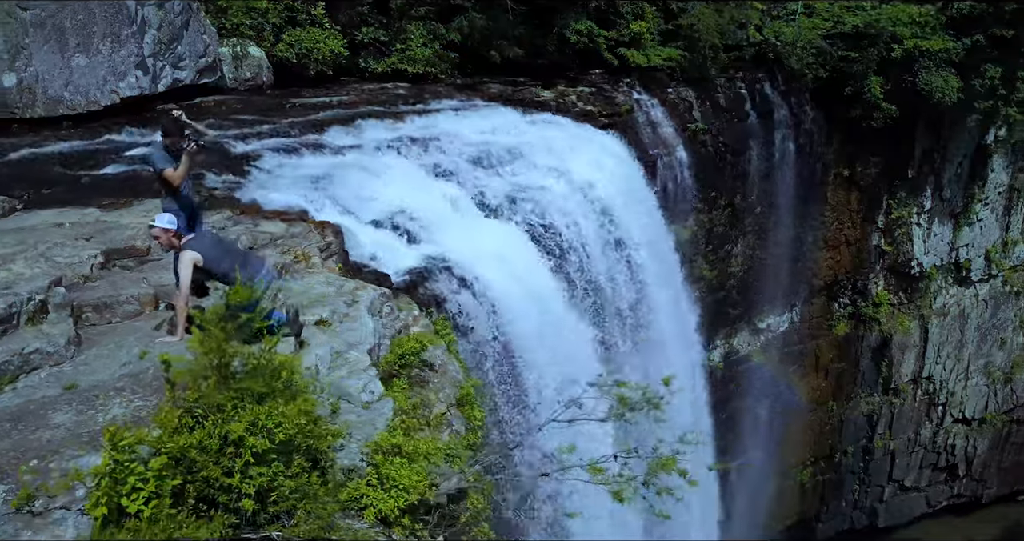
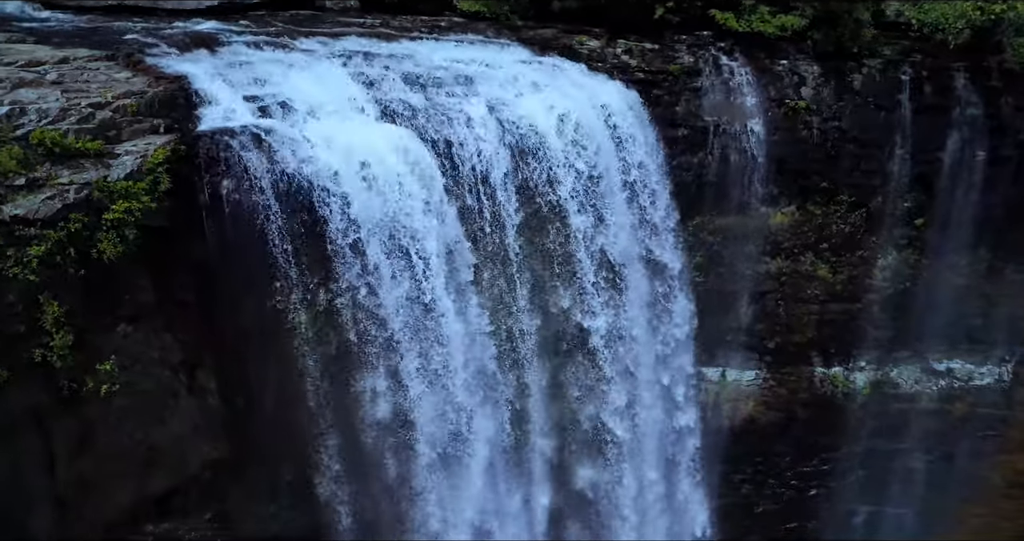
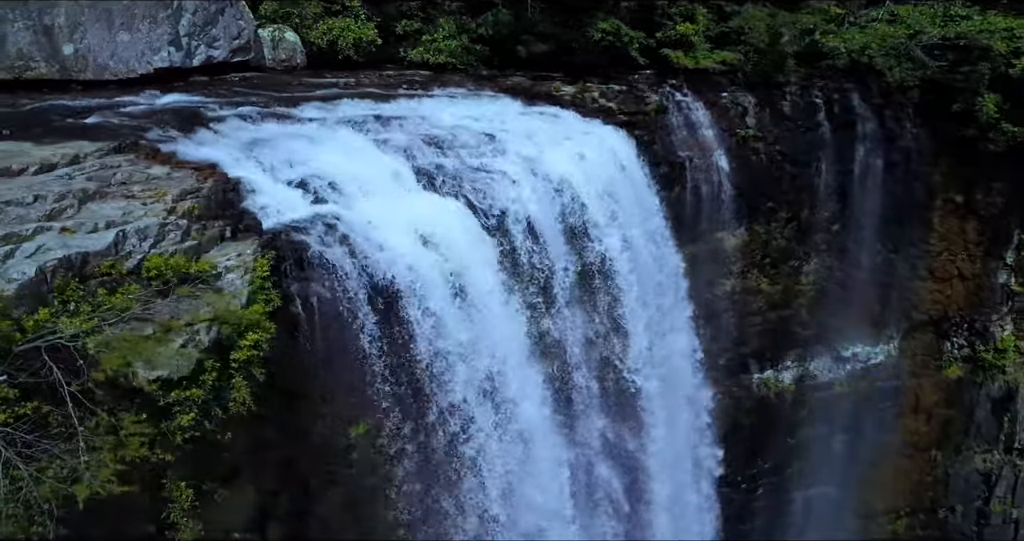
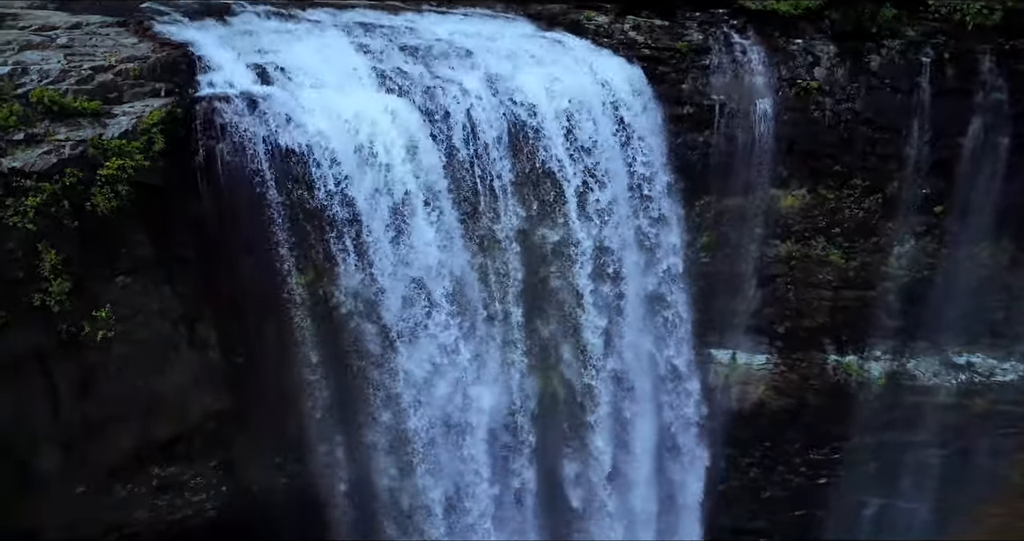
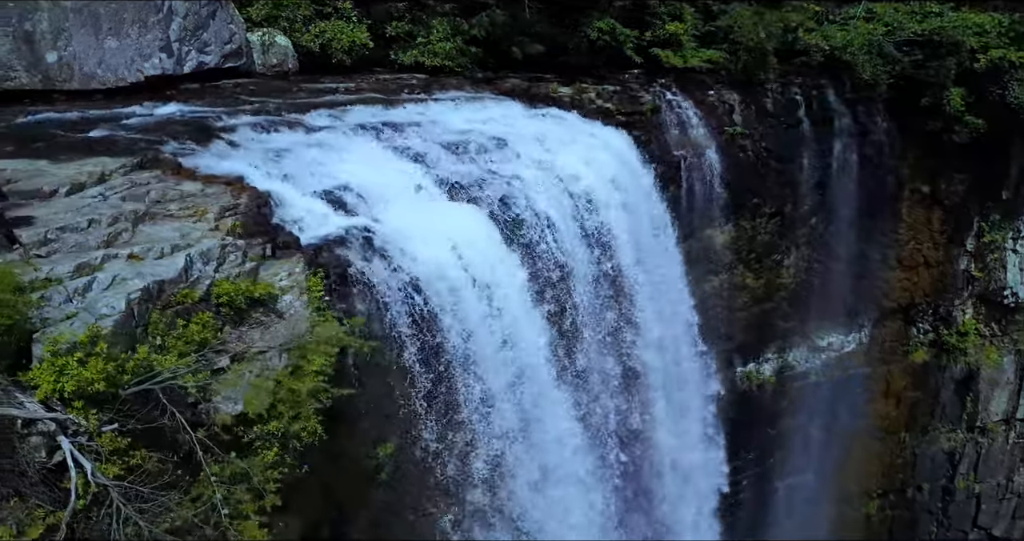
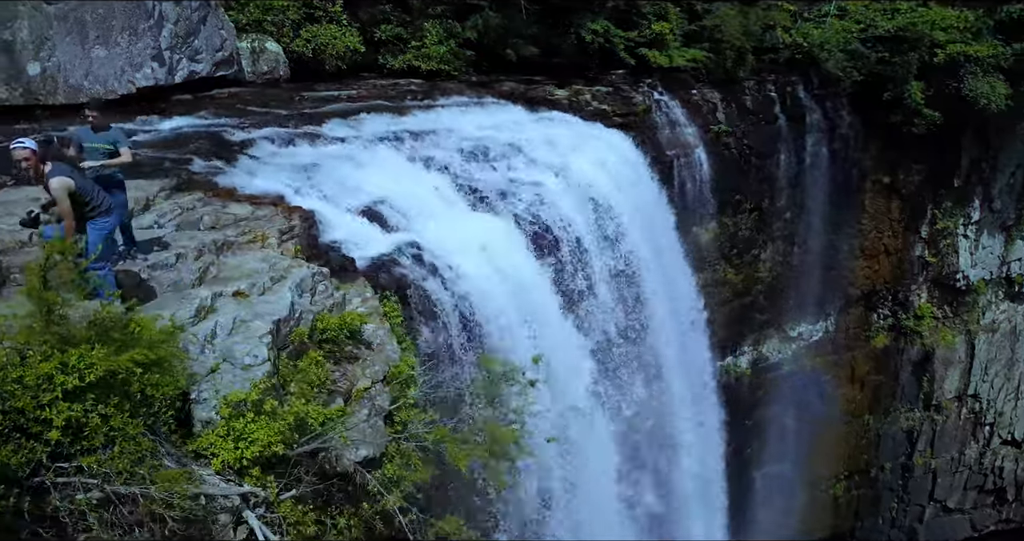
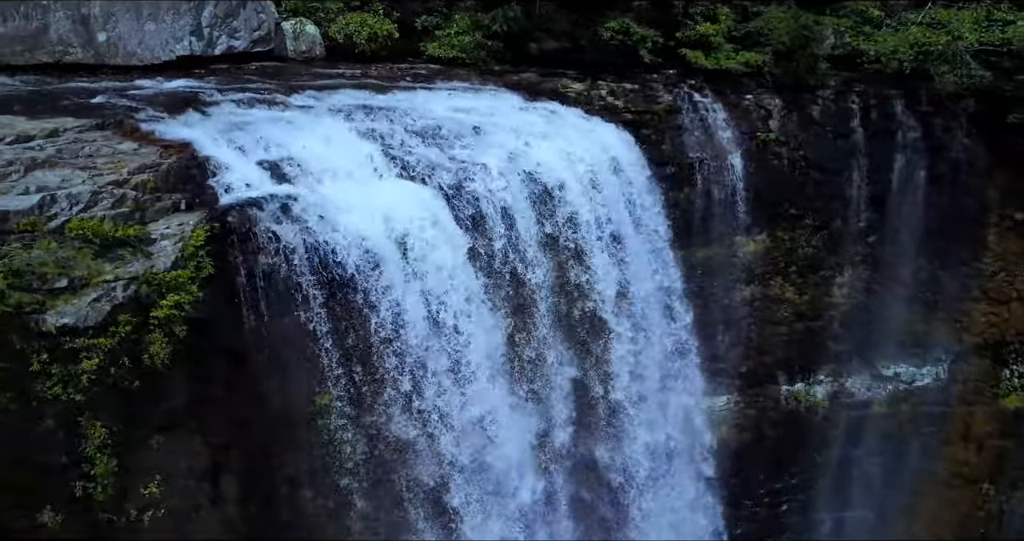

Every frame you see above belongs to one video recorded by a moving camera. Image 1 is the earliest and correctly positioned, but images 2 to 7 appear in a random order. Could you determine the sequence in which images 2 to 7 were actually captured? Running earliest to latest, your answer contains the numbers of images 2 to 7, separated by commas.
6, 5, 3, 7, 2, 4
